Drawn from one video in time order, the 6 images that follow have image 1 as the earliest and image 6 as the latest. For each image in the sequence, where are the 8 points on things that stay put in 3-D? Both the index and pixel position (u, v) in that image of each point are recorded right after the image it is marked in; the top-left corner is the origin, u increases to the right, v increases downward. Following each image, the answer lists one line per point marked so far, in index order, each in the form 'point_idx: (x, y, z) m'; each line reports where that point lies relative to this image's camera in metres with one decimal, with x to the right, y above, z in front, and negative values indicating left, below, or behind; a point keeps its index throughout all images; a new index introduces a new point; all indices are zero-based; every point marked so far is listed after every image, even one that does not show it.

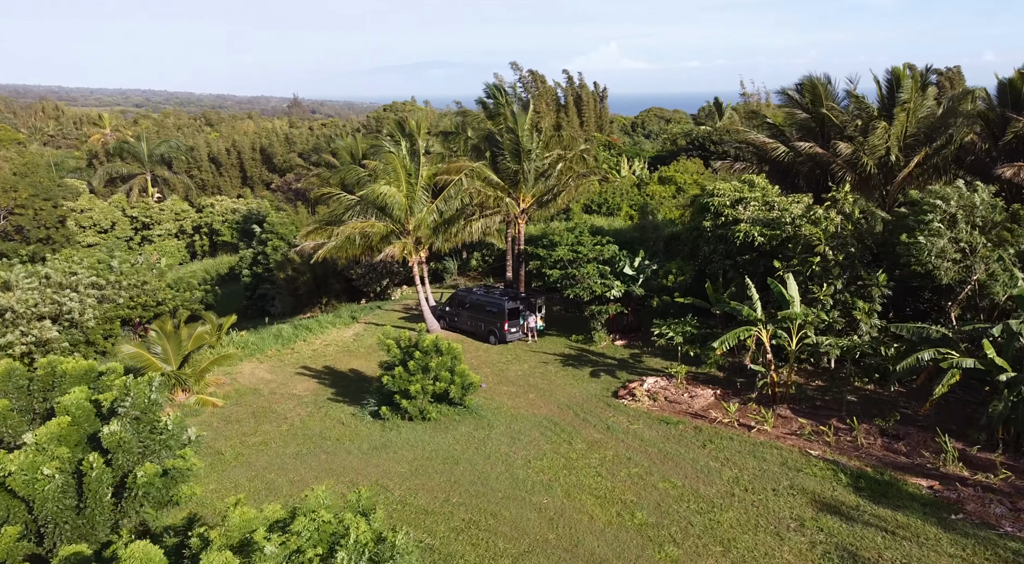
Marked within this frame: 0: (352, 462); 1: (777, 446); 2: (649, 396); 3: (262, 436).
0: (-3.4, -3.8, +14.8) m
1: (+5.7, -3.6, +15.4) m
2: (+3.5, -2.9, +18.2) m
3: (-5.6, -3.5, +16.0) m
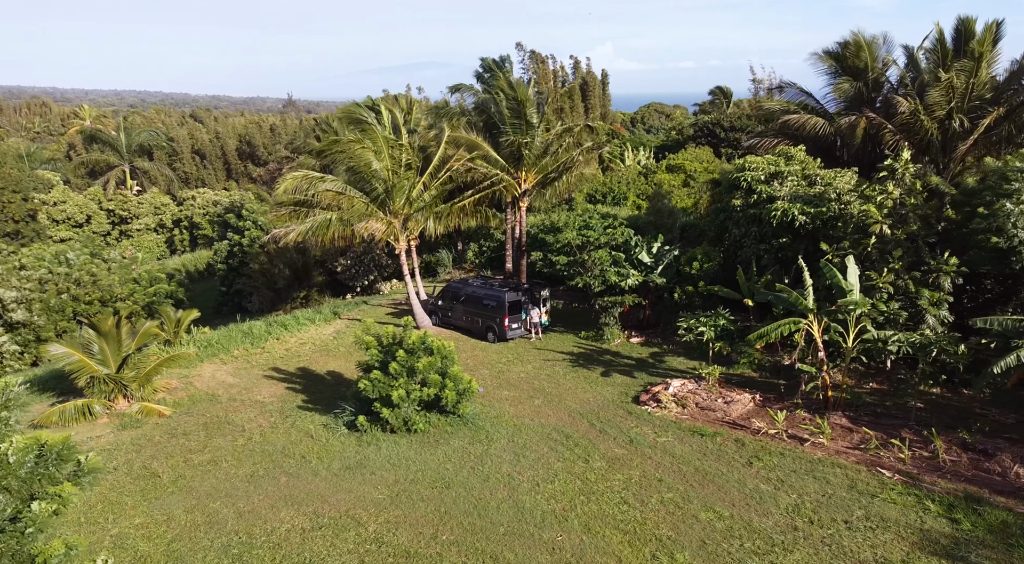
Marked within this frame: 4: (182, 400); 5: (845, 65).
0: (-3.3, -3.5, +12.0) m
1: (+5.8, -3.2, +12.6) m
2: (+3.5, -2.6, +15.4) m
3: (-5.6, -3.2, +13.2) m
4: (-7.4, -2.7, +16.0) m
5: (+9.3, +6.0, +19.8) m
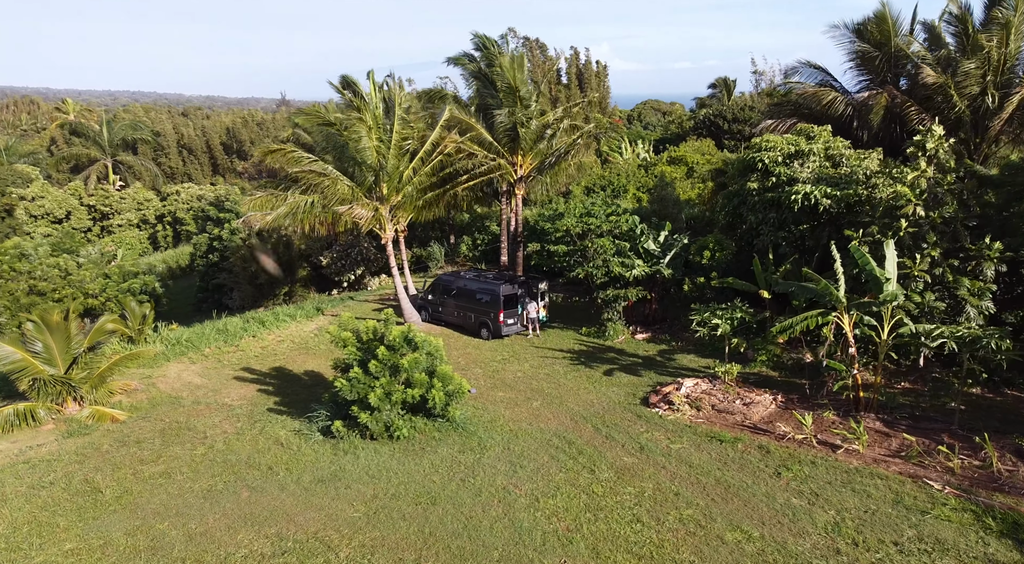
0: (-3.3, -3.2, +10.4) m
1: (+5.7, -3.0, +11.1) m
2: (+3.5, -2.4, +13.8) m
3: (-5.6, -3.0, +11.6) m
4: (-7.5, -2.5, +14.4) m
5: (+9.2, +6.2, +18.3) m
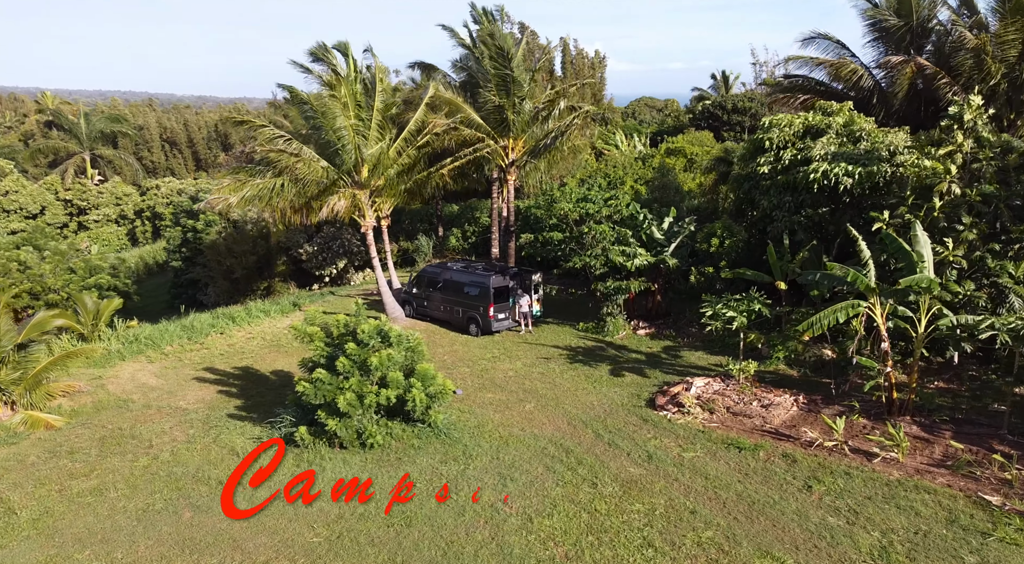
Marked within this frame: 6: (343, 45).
0: (-3.5, -3.0, +8.8) m
1: (+5.6, -2.8, +9.6) m
2: (+3.3, -2.1, +12.3) m
3: (-5.8, -2.7, +10.0) m
4: (-7.7, -2.3, +12.8) m
5: (+8.9, +6.4, +16.9) m
6: (-4.1, +5.6, +16.9) m
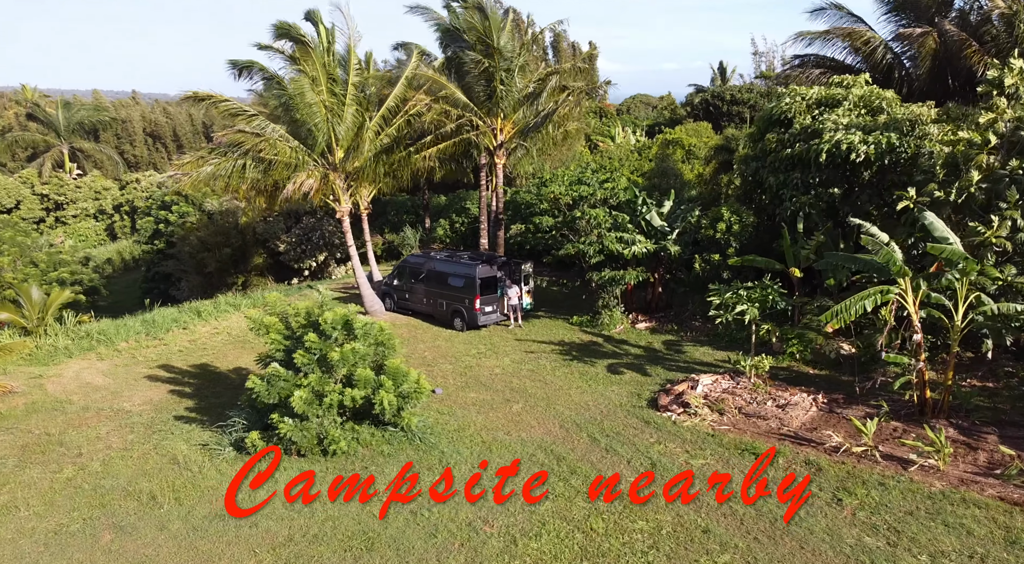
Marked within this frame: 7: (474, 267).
0: (-3.7, -2.8, +7.4) m
1: (+5.4, -2.5, +8.2) m
2: (+3.1, -1.9, +10.9) m
3: (-6.0, -2.5, +8.6) m
4: (-7.9, -2.0, +11.3) m
5: (+8.7, +6.7, +15.5) m
6: (-4.4, +5.9, +15.5) m
7: (-0.9, +0.3, +16.1) m
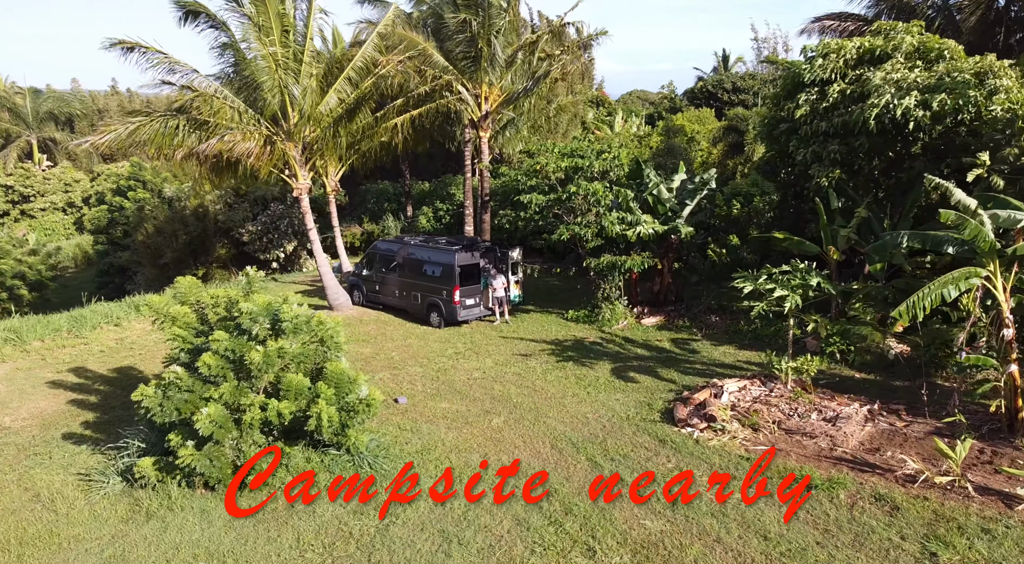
0: (-3.9, -2.6, +5.1) m
1: (+5.1, -2.3, +6.0) m
2: (+2.8, -1.7, +8.7) m
3: (-6.2, -2.3, +6.2) m
4: (-8.2, -1.8, +9.0) m
5: (+8.4, +6.9, +13.3) m
6: (-4.7, +6.1, +13.2) m
7: (-1.1, +0.6, +13.7) m
